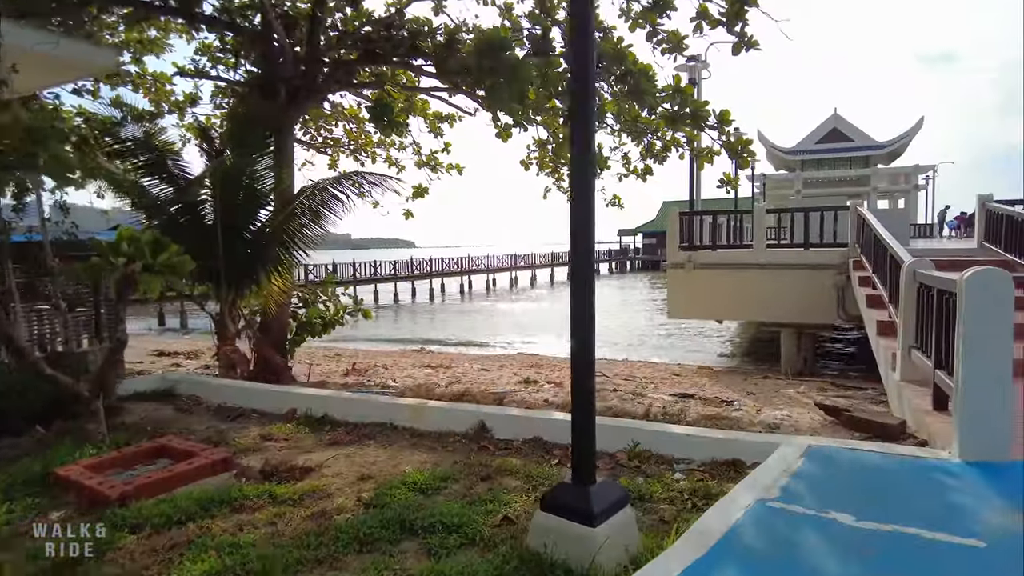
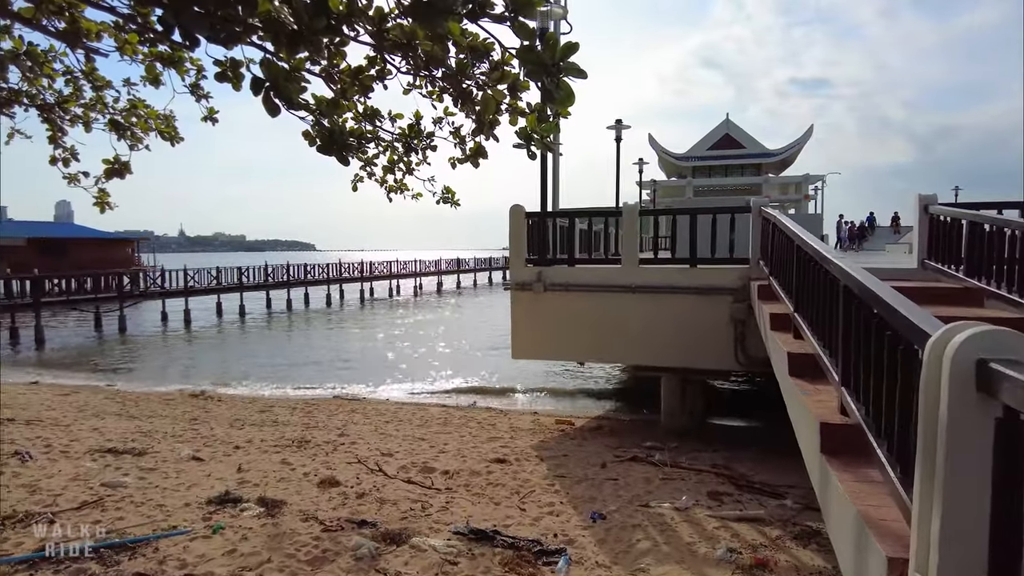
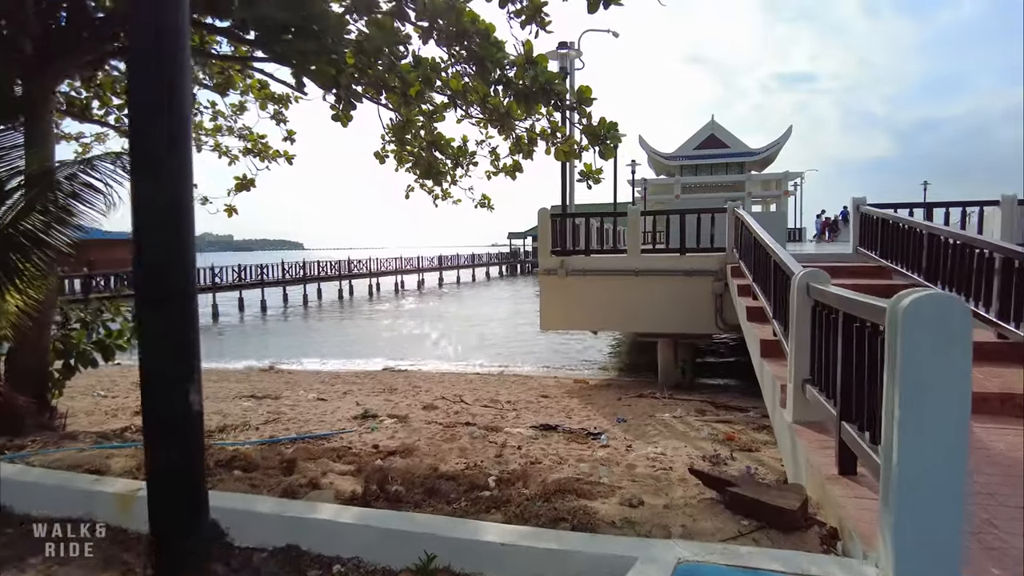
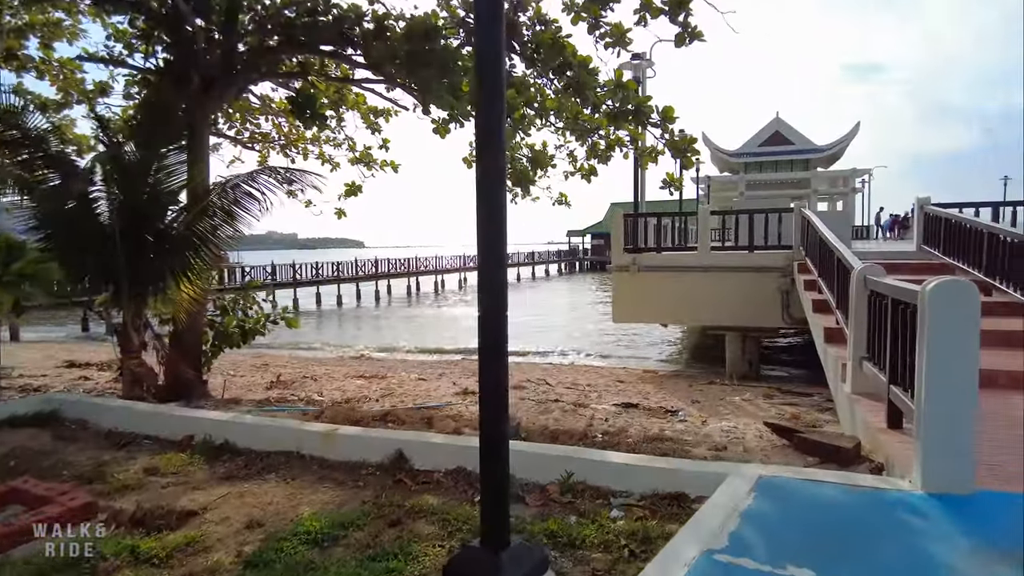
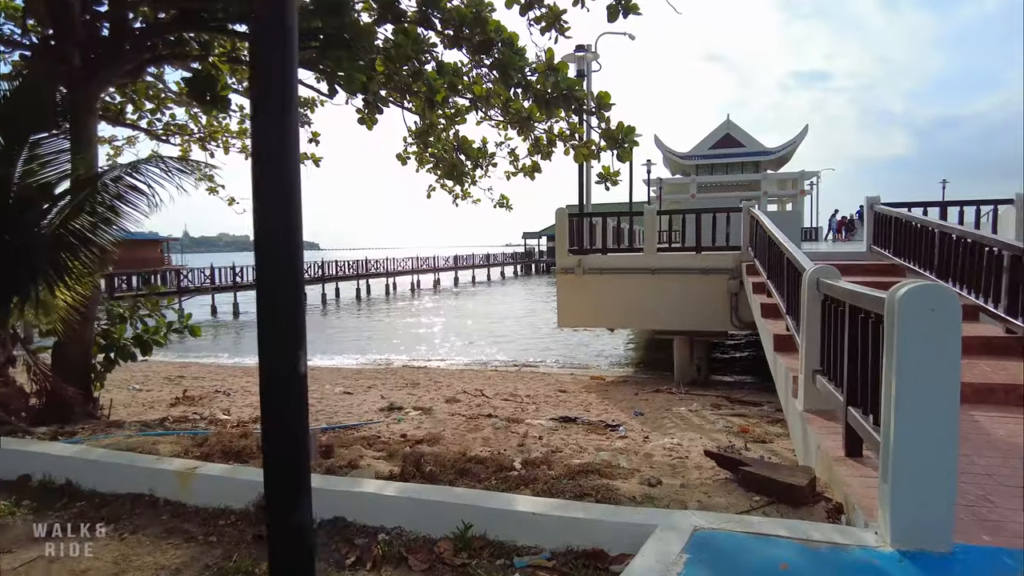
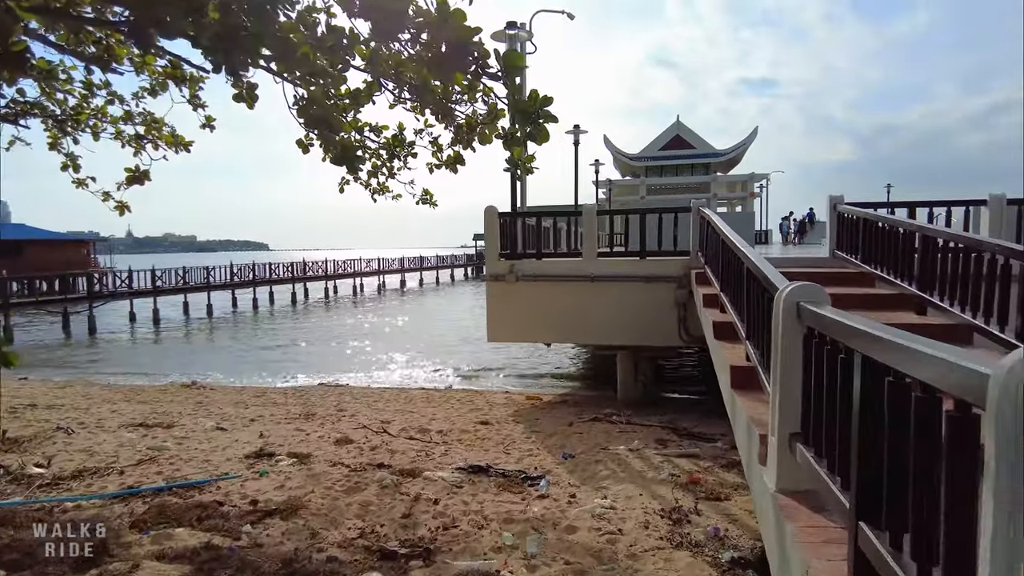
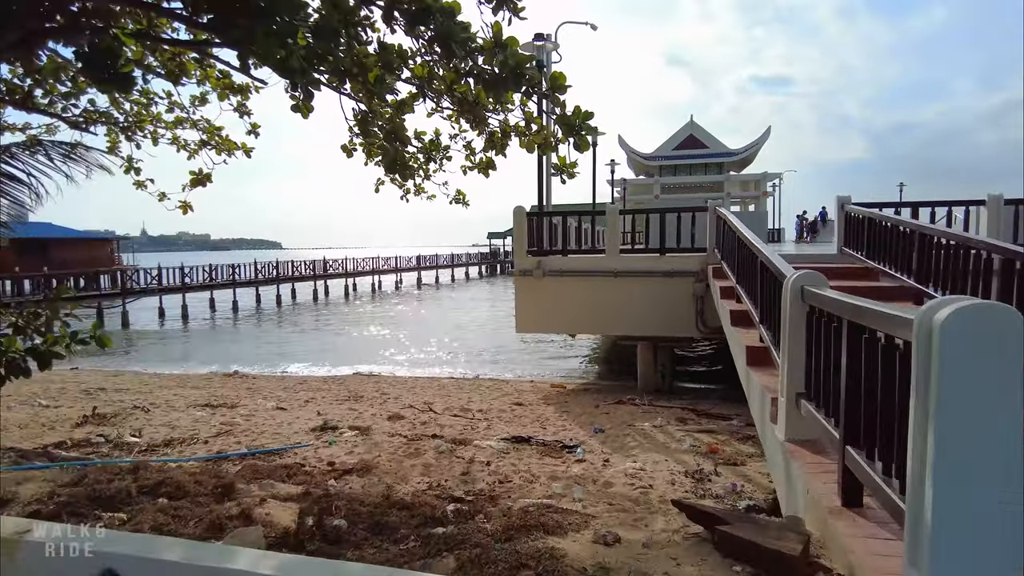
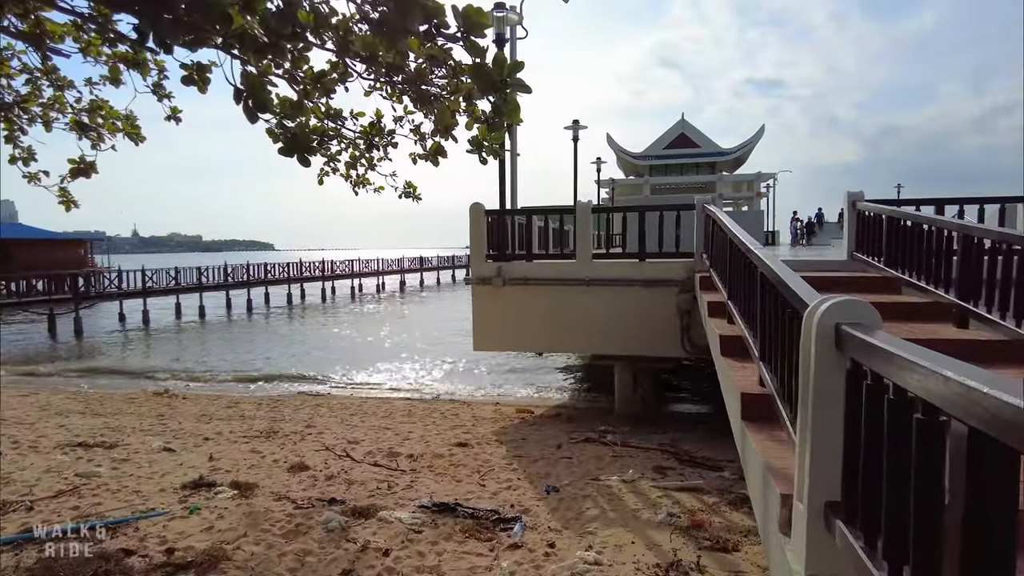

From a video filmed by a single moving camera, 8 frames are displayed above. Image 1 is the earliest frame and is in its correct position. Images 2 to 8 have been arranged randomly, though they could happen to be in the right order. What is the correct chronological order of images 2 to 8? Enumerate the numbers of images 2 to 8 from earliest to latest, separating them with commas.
4, 5, 3, 7, 6, 8, 2
